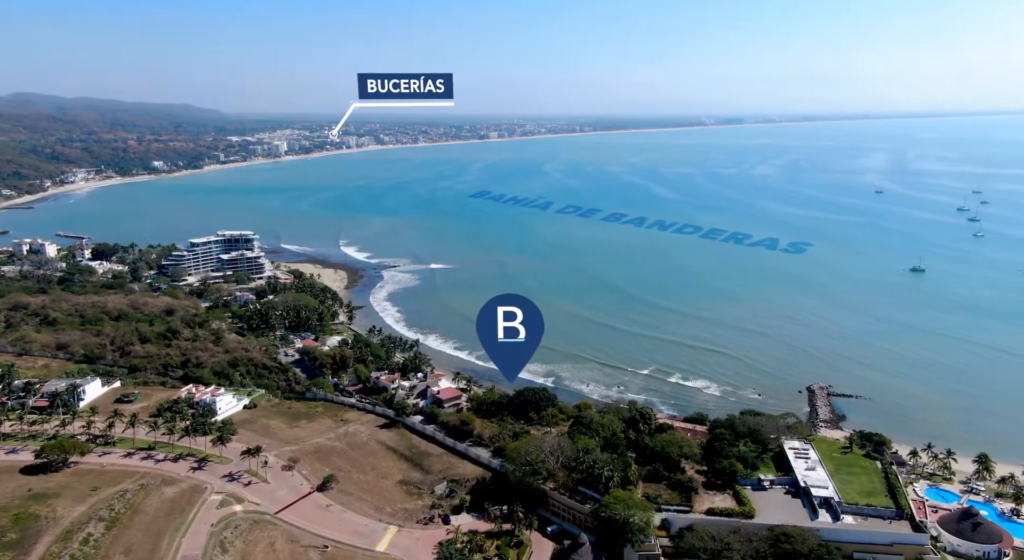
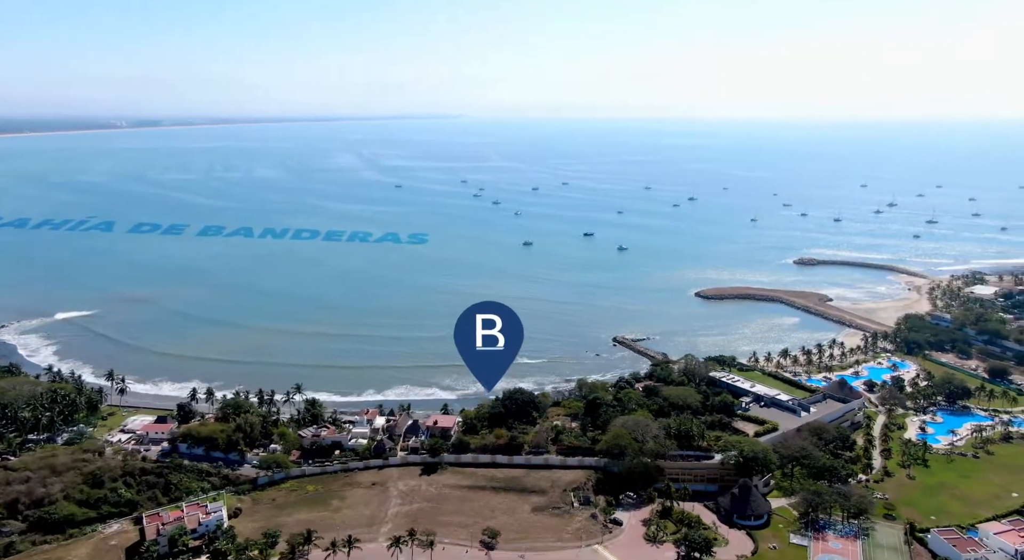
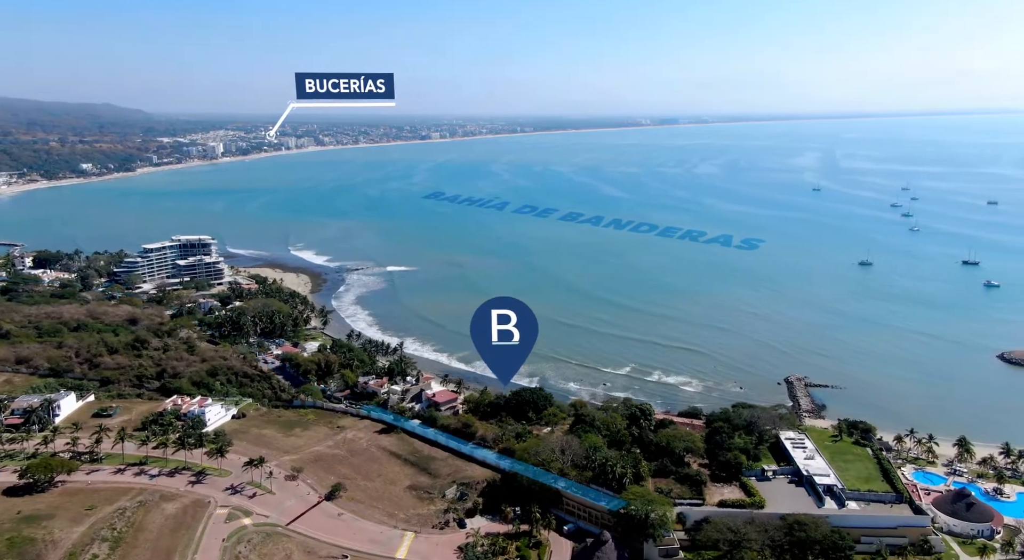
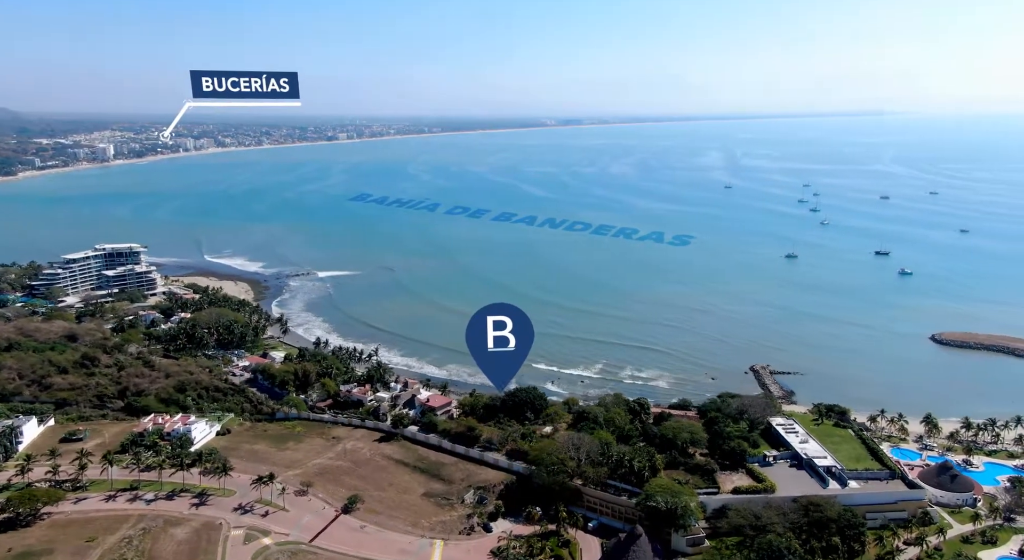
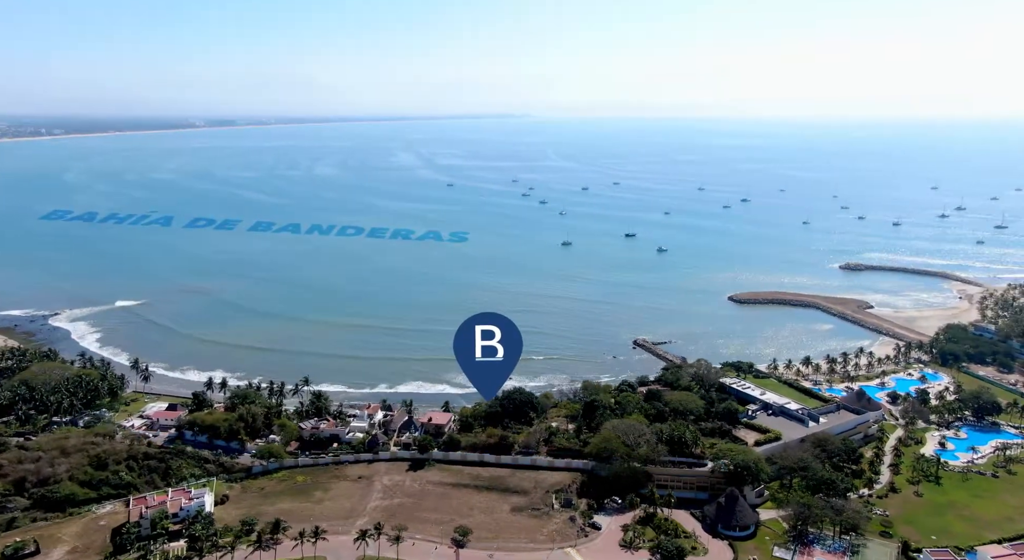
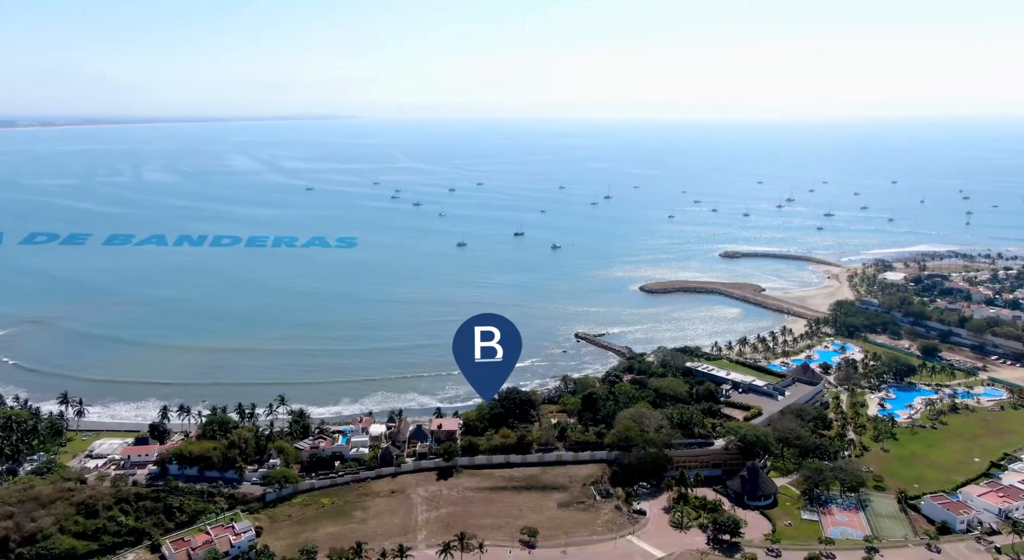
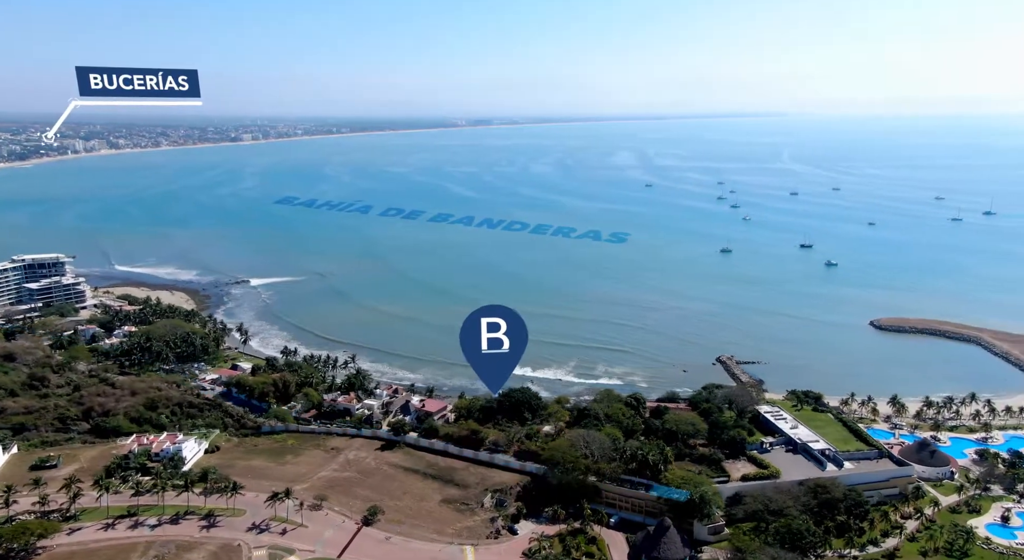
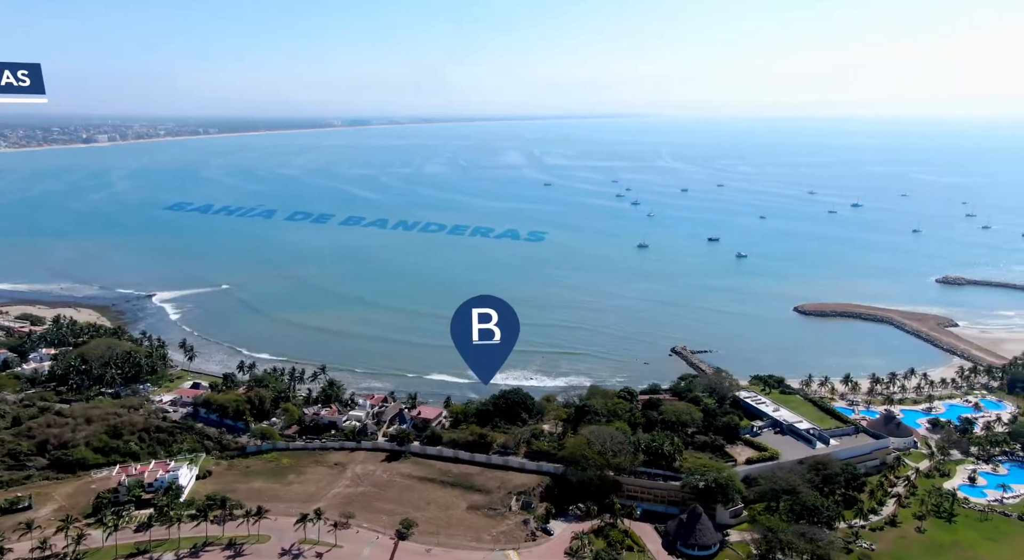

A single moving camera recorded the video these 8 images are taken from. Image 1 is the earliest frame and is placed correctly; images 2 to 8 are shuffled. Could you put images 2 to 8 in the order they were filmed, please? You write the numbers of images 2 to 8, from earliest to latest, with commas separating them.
3, 4, 7, 8, 5, 2, 6
